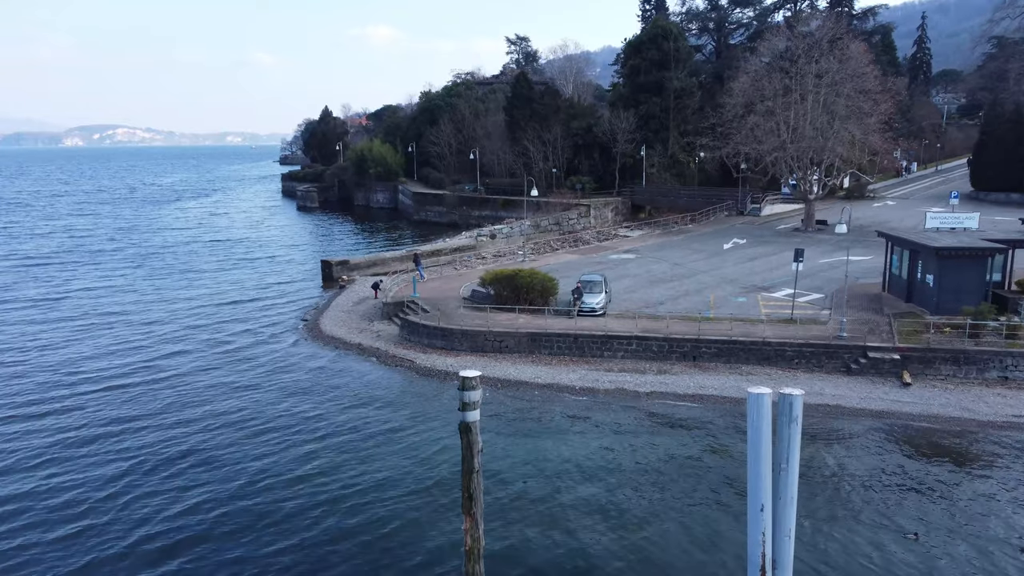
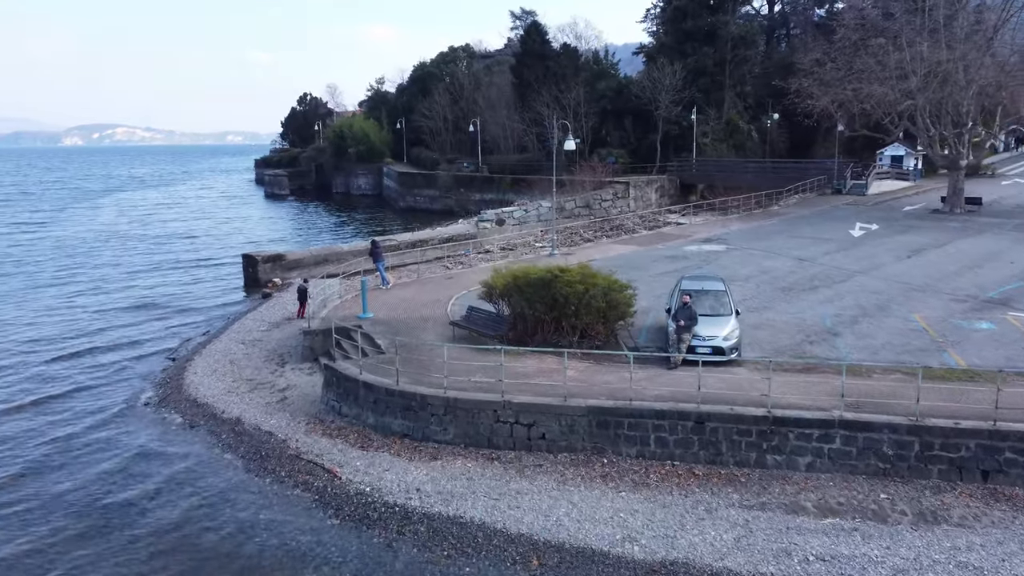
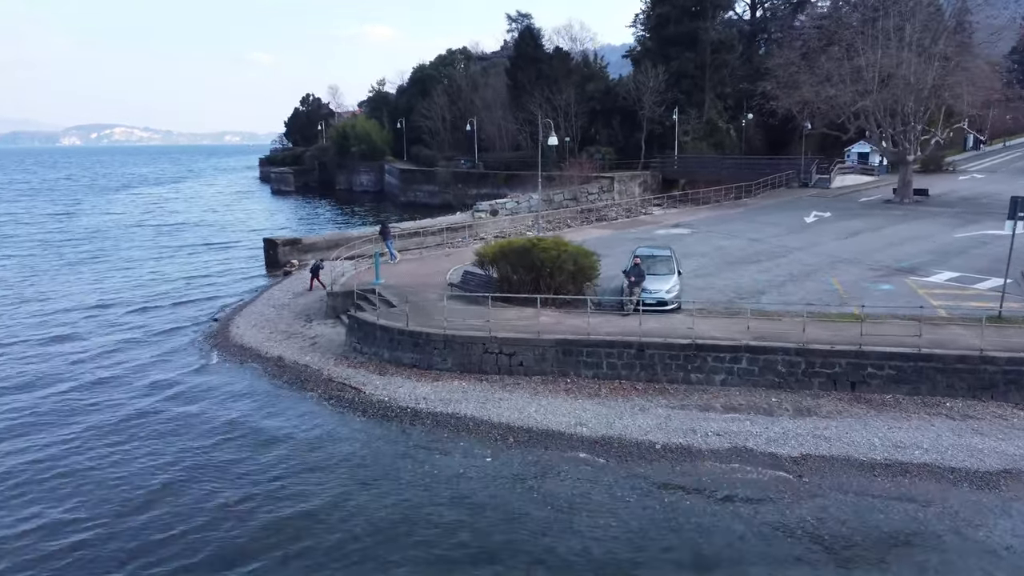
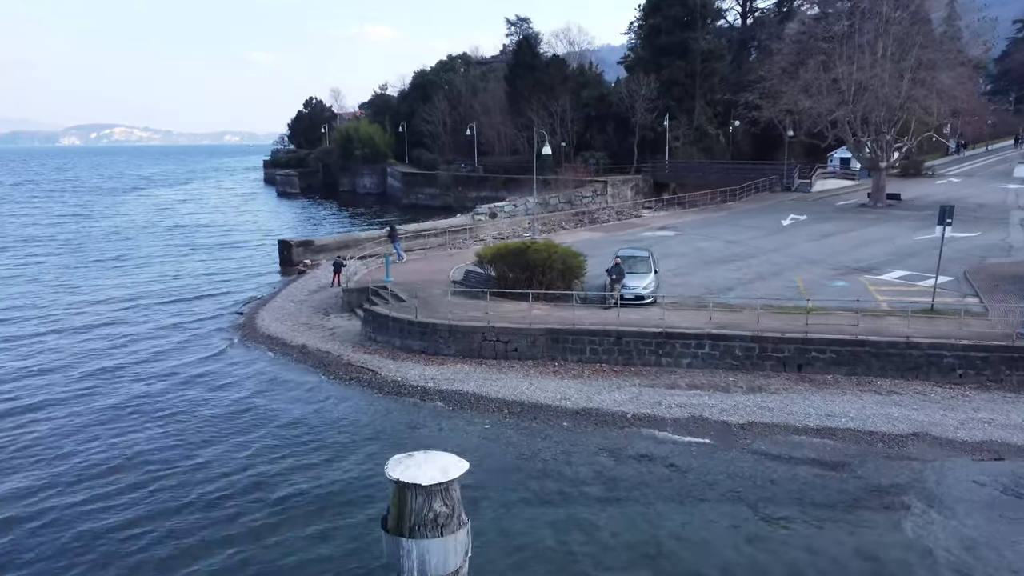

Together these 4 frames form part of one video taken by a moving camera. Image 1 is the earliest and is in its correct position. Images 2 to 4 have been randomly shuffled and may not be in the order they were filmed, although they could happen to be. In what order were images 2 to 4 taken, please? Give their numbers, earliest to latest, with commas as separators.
4, 3, 2
